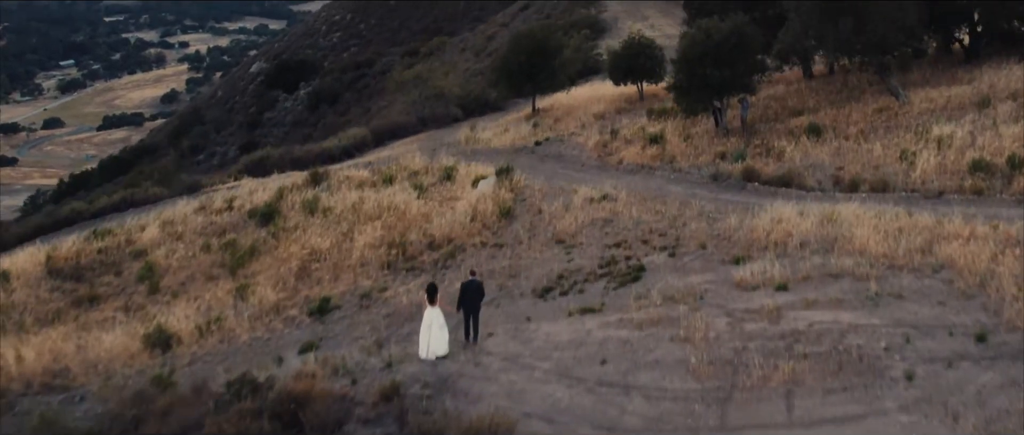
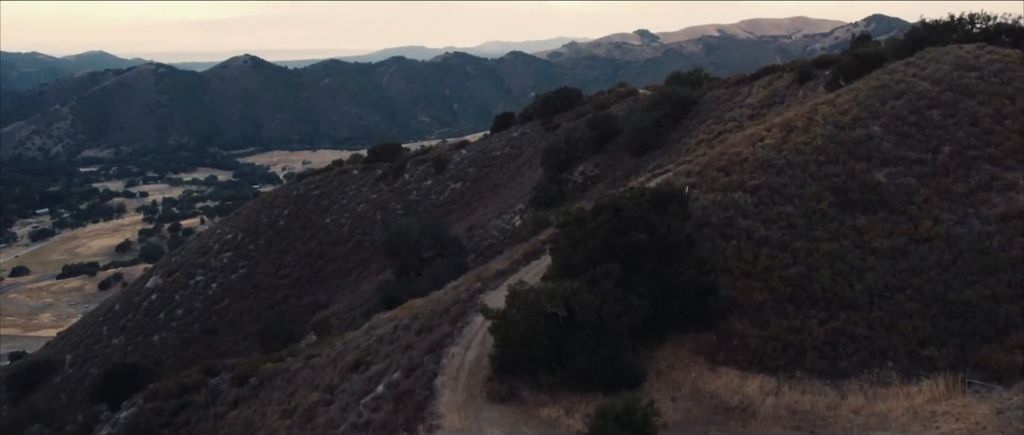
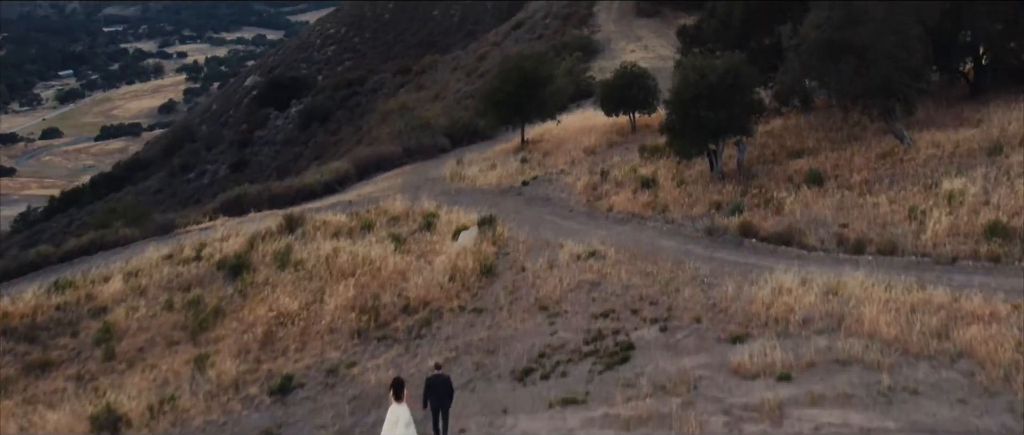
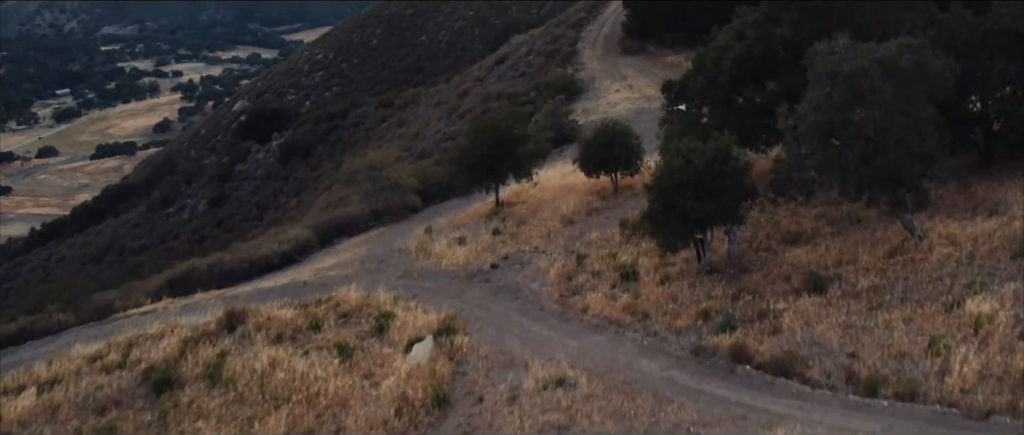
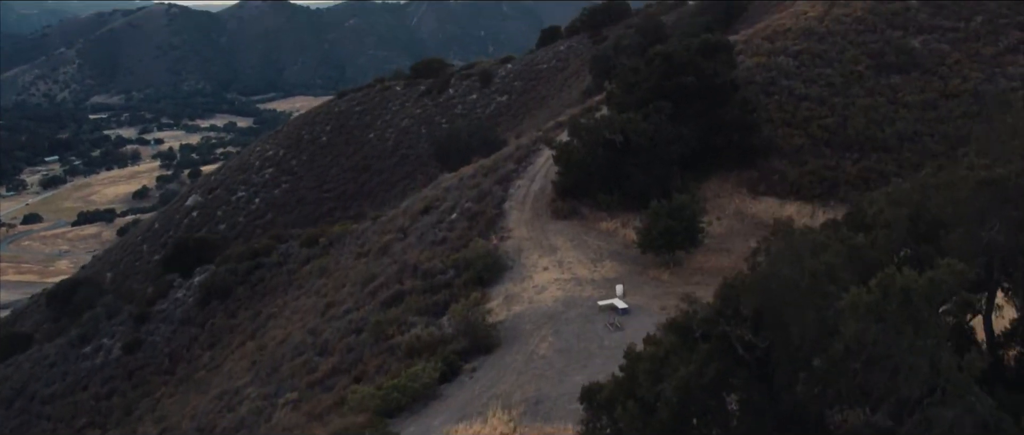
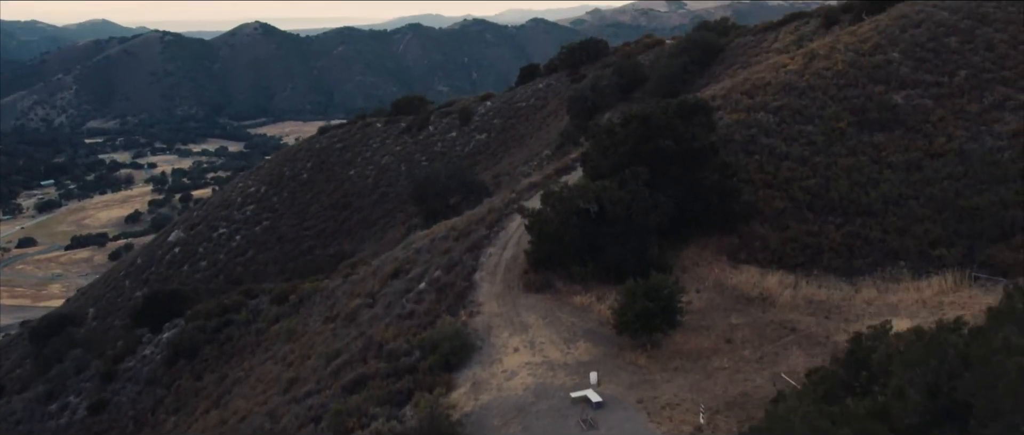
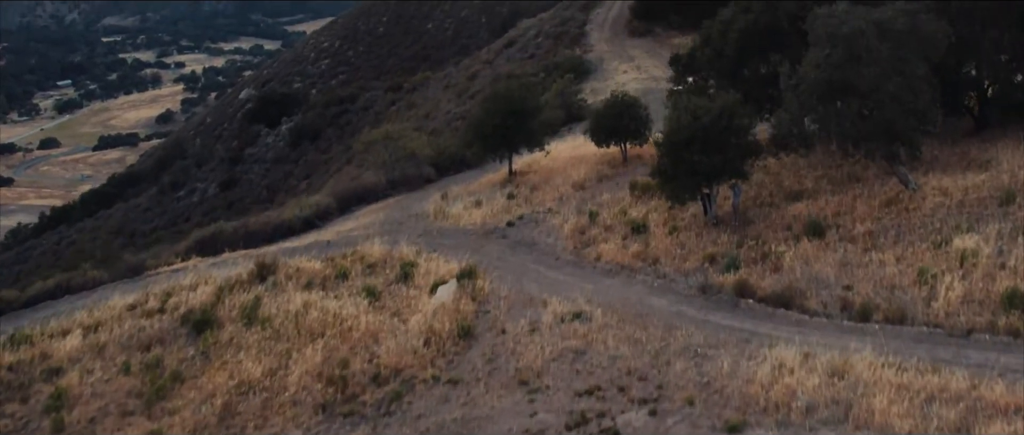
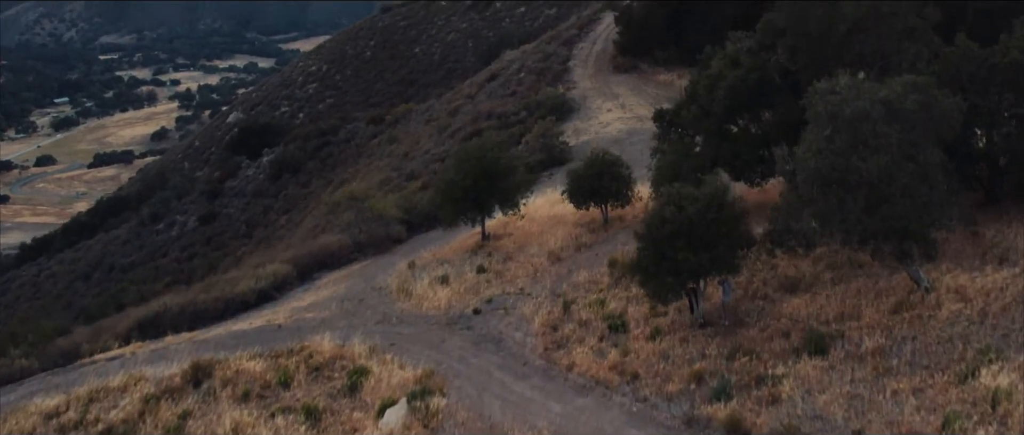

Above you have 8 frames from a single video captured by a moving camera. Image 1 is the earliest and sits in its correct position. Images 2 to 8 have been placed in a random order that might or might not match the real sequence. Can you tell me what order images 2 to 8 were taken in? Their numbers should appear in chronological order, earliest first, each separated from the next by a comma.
3, 7, 4, 8, 5, 6, 2
